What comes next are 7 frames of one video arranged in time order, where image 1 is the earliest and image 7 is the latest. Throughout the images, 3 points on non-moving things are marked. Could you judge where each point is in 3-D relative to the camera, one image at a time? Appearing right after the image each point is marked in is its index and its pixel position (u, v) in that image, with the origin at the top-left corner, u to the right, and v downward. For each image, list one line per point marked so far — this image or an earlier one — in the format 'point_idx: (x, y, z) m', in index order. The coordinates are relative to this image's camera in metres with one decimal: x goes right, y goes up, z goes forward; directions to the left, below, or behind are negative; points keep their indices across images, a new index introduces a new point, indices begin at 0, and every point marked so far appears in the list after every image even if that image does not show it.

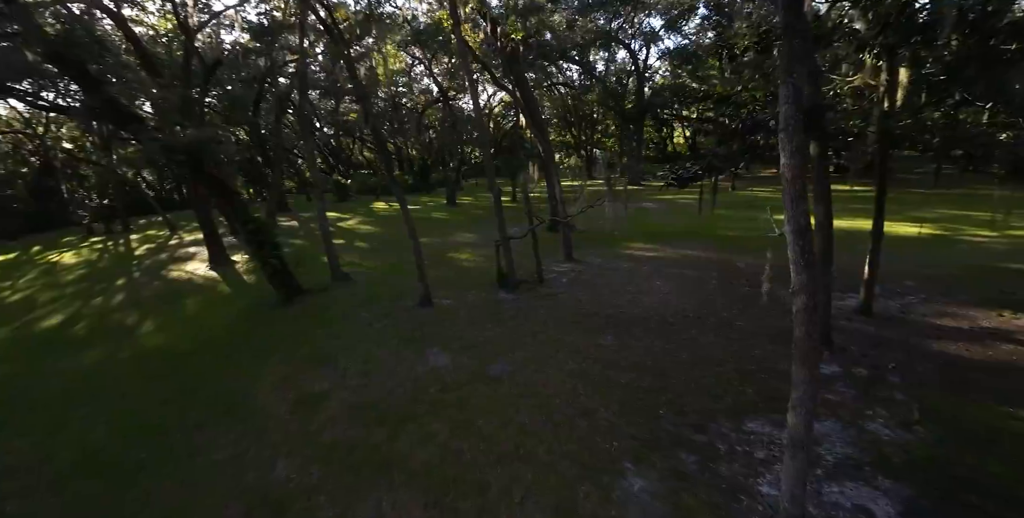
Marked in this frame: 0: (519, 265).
0: (+0.1, -0.2, +11.2) m
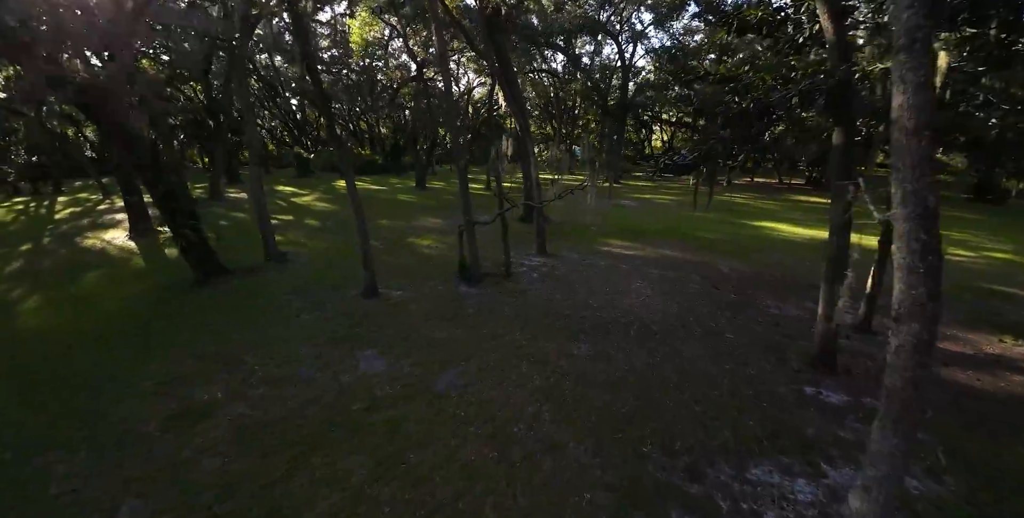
0: (-0.7, 0.0, +9.8) m
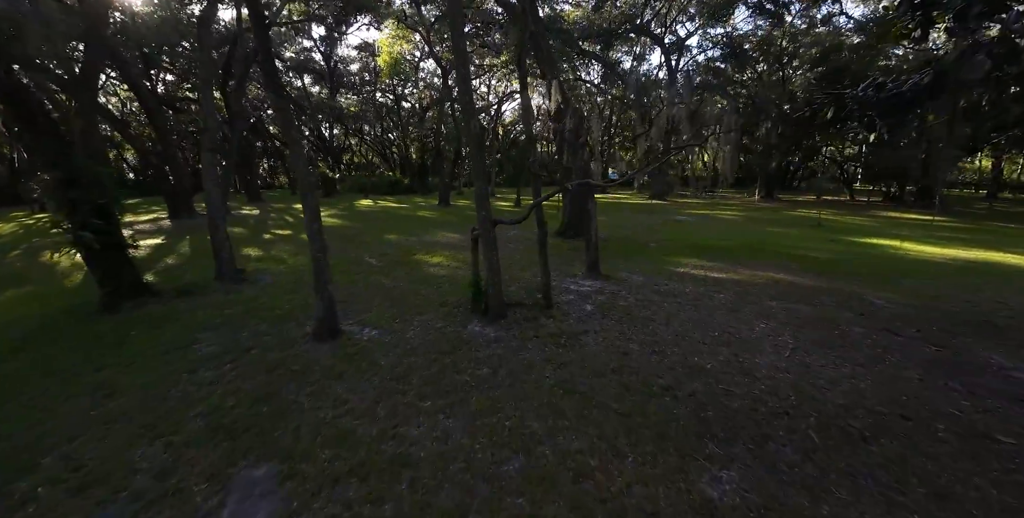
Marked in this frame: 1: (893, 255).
0: (-0.1, -0.3, +6.6) m
1: (+10.1, +0.1, +11.0) m
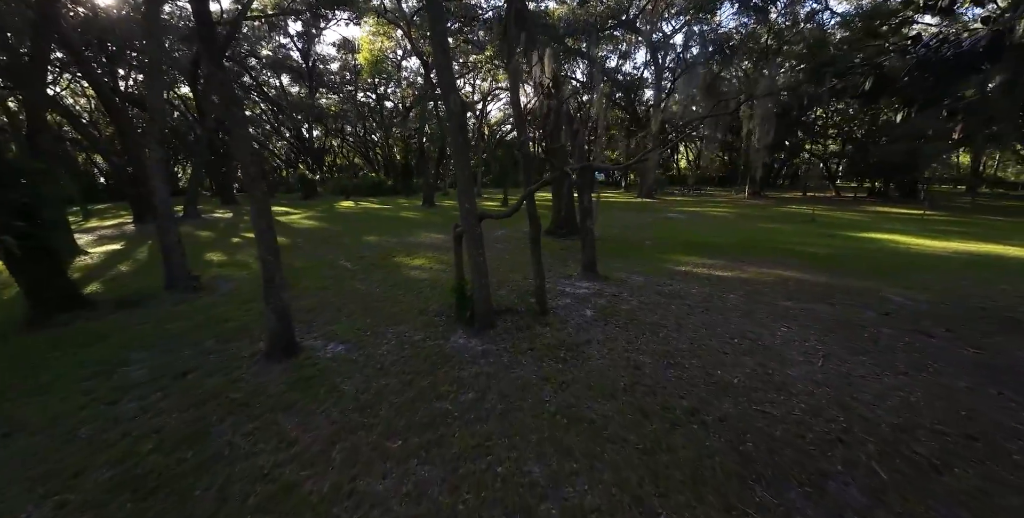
0: (-0.3, -0.3, +6.0) m
1: (+9.8, +0.3, +10.6) m
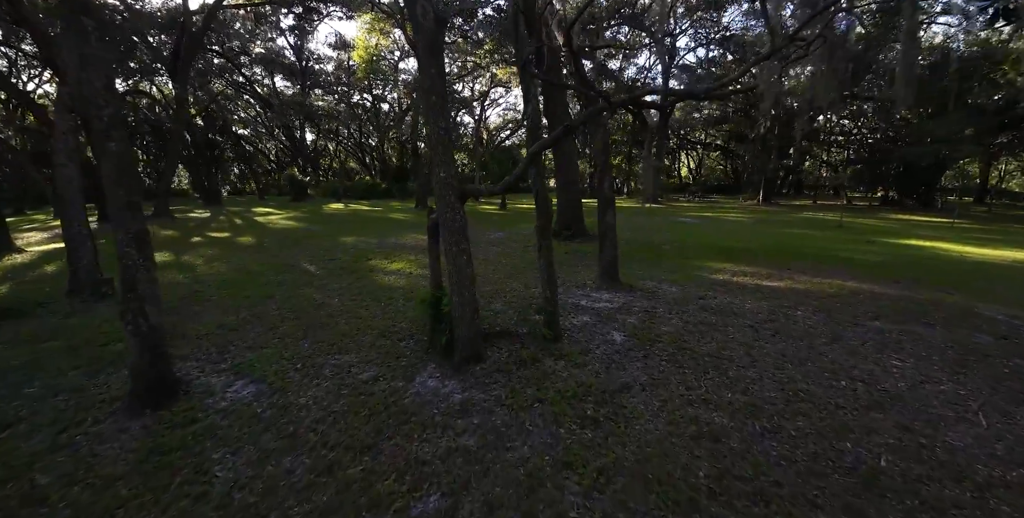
0: (-0.3, -0.3, +4.6) m
1: (+9.7, +0.1, +9.3) m
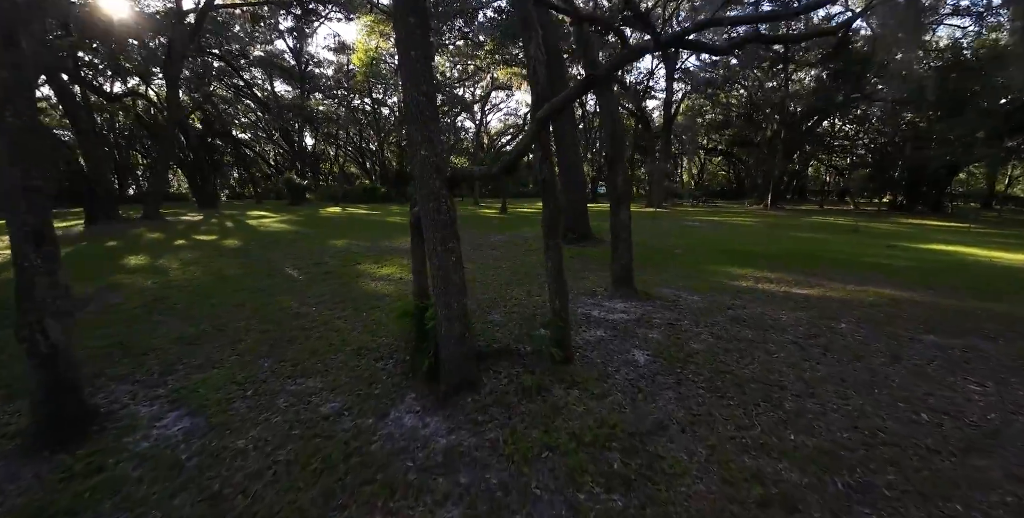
0: (-0.3, -0.4, +4.1) m
1: (+9.7, -0.1, +8.8) m
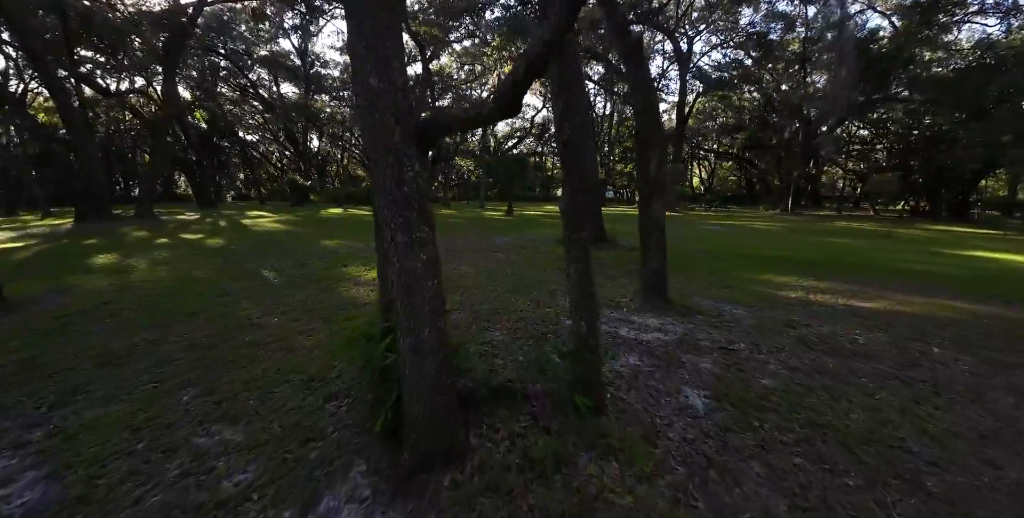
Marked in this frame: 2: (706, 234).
0: (-0.2, -0.4, +3.4) m
1: (+9.8, -0.2, +8.0) m
2: (+5.8, +0.7, +12.7) m
